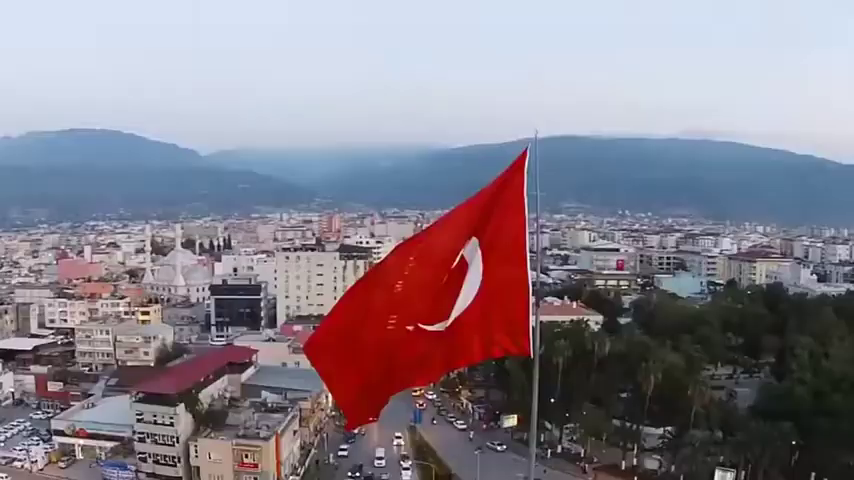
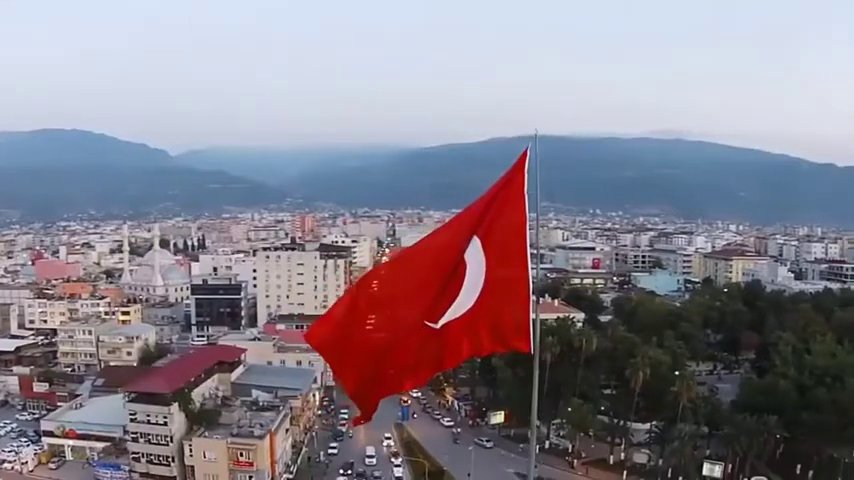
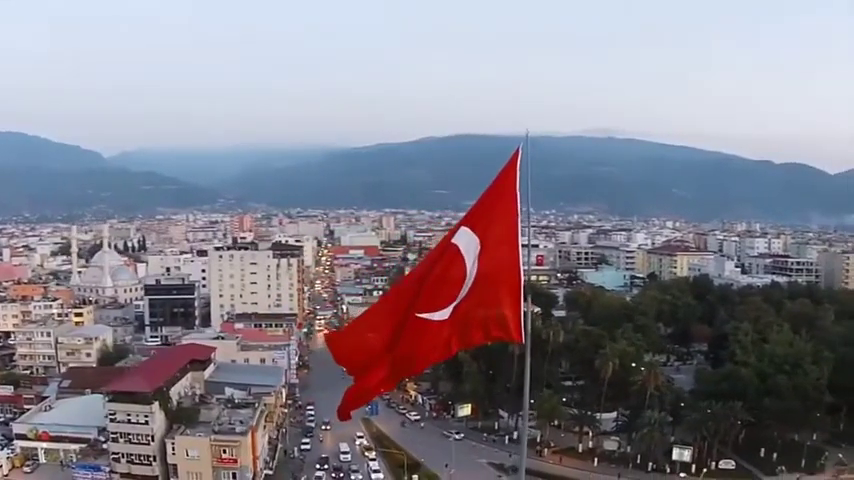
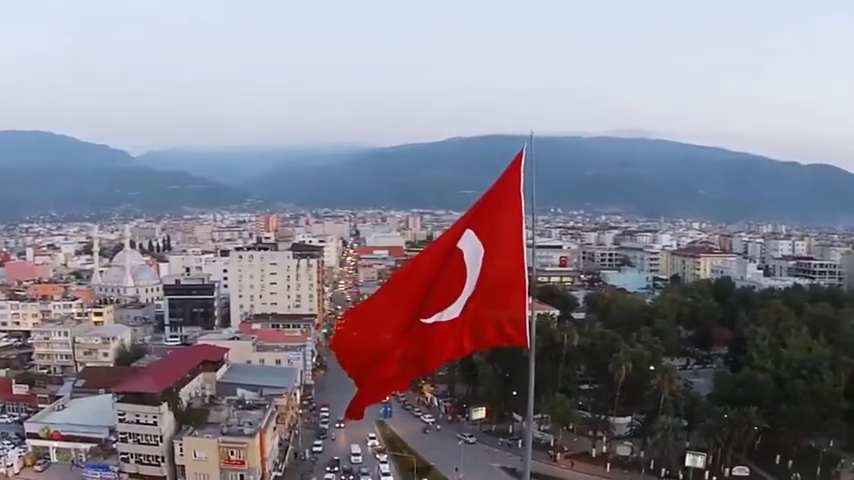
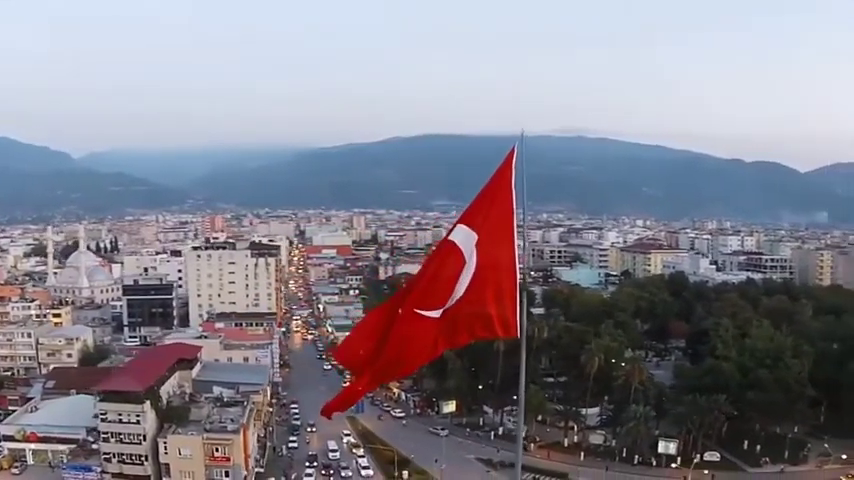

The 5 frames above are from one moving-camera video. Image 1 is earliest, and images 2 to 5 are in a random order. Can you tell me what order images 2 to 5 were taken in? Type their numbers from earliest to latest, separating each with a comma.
2, 4, 3, 5
